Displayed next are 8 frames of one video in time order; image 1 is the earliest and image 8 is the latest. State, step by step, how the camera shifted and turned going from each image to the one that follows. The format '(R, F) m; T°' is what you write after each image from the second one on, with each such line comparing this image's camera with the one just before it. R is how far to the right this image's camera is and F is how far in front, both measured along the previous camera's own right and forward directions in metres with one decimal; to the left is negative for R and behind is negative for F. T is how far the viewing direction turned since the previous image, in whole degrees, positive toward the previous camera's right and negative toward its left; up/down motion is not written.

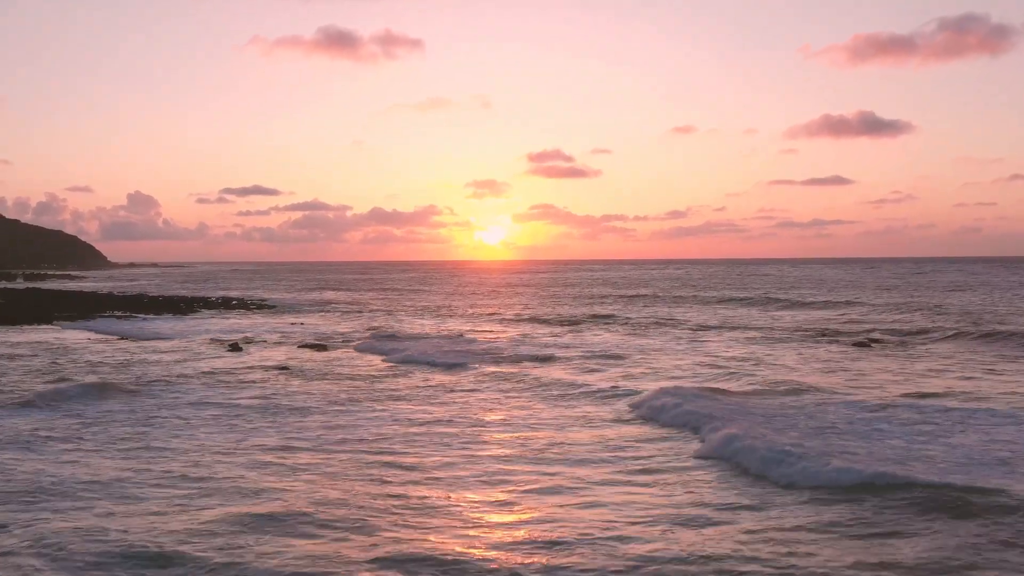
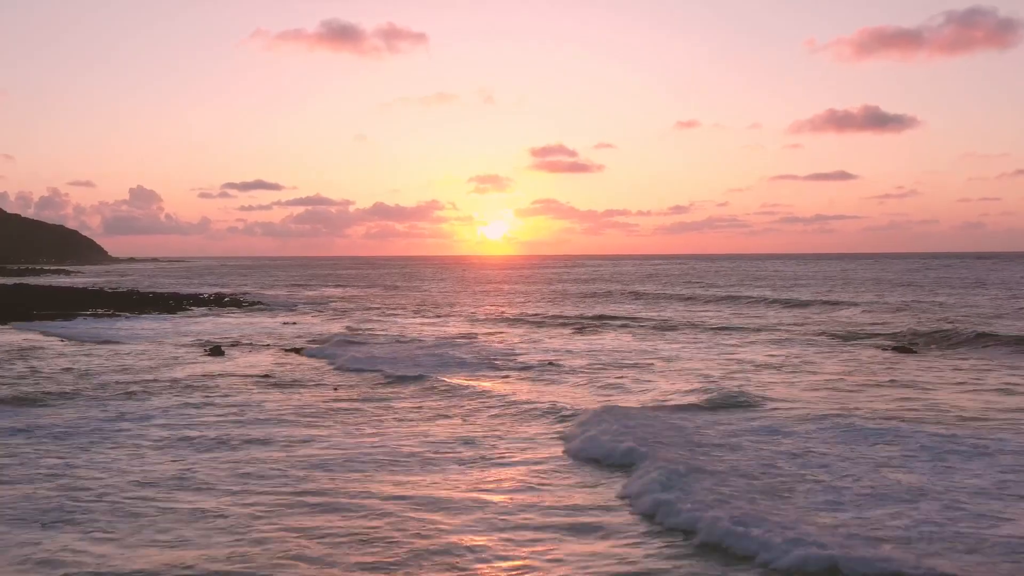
(-0.1, +2.3) m; 0°
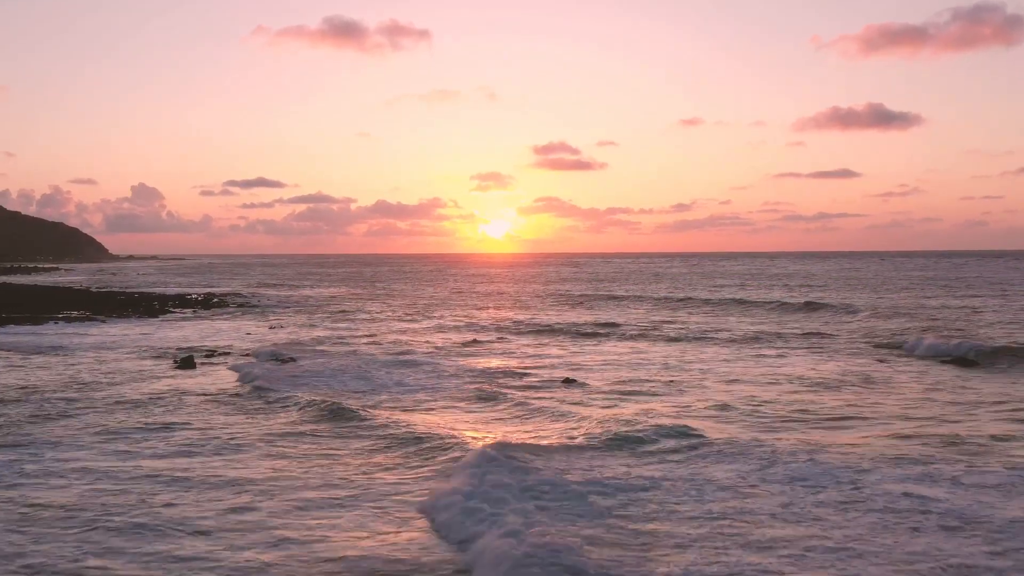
(-0.2, +3.1) m; 0°
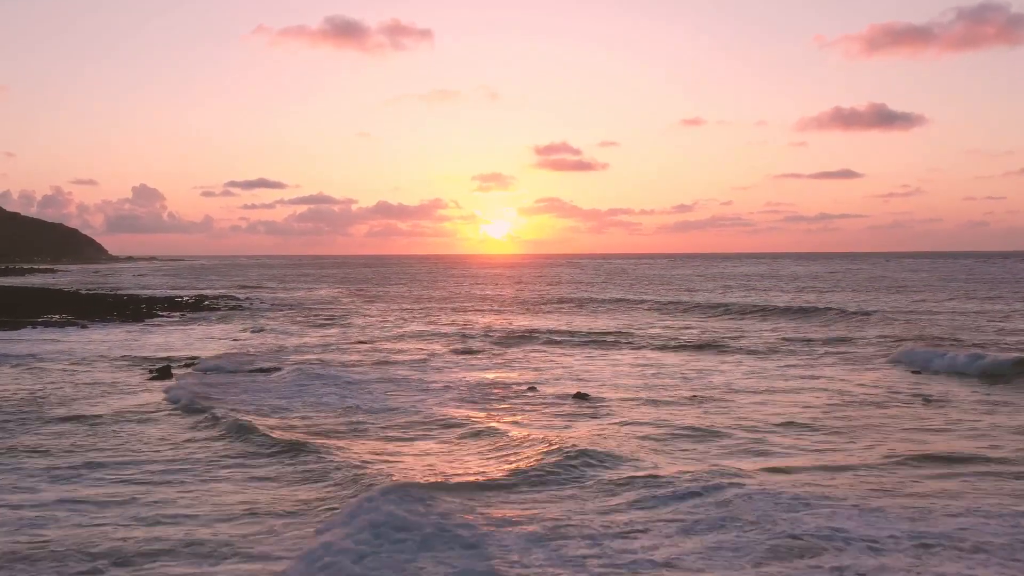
(-0.1, +2.1) m; 0°
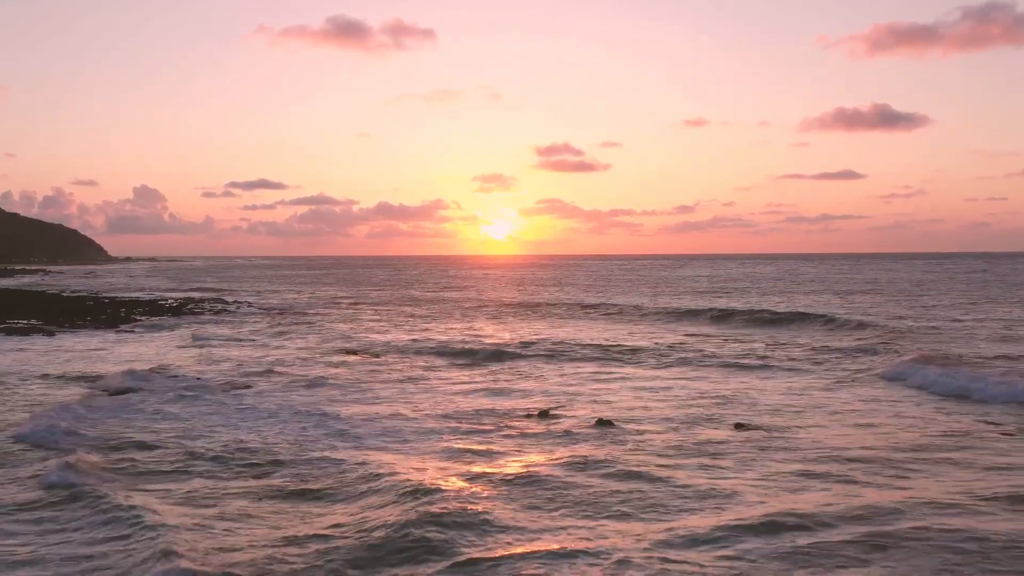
(-0.2, +3.1) m; 0°
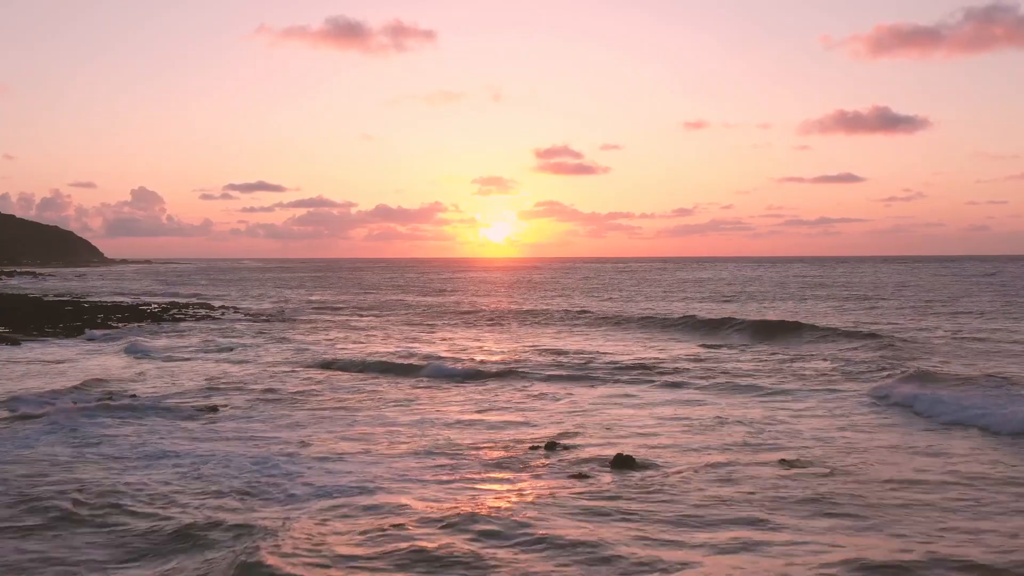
(-0.1, +2.6) m; 0°
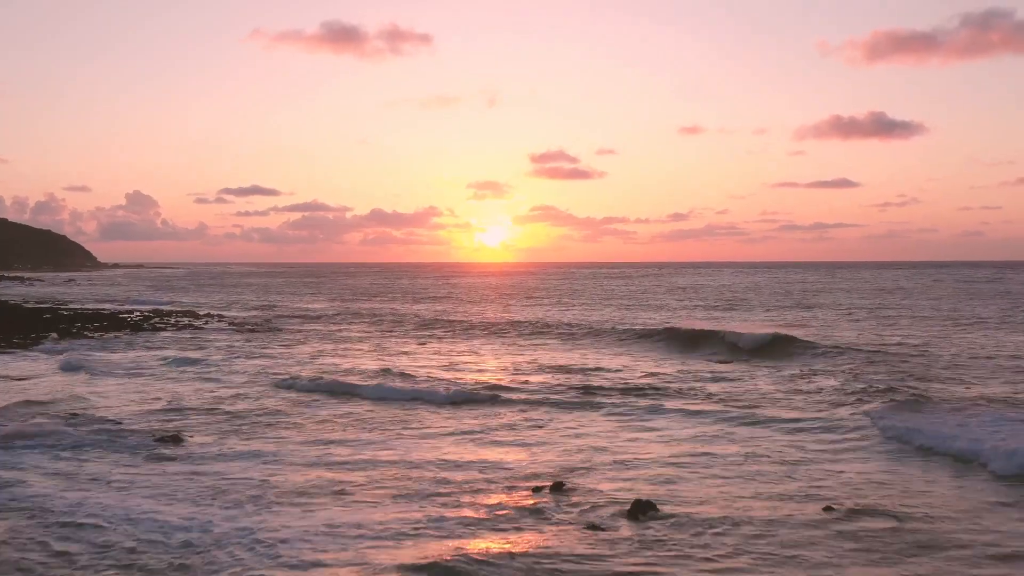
(-0.1, +2.0) m; 0°
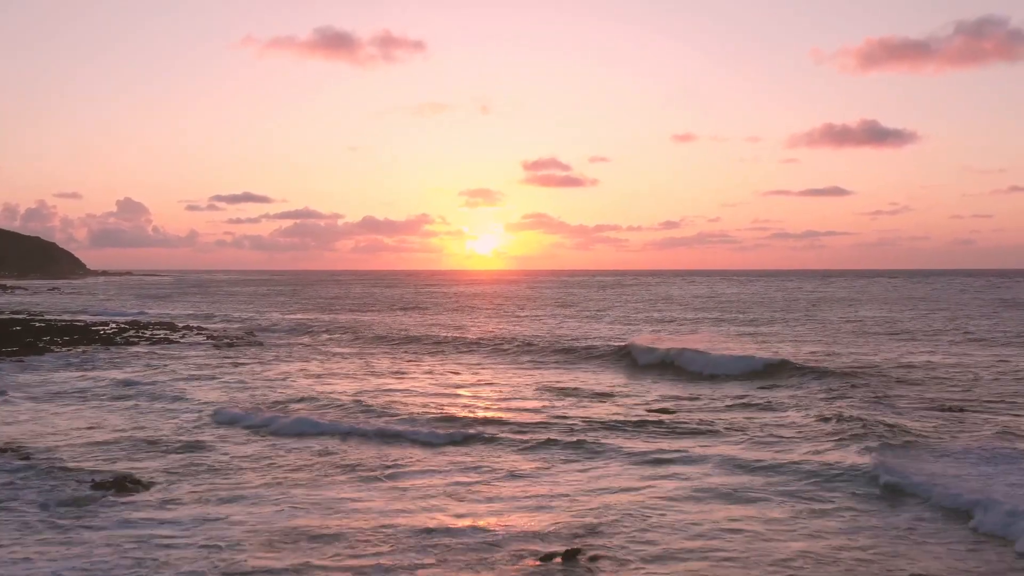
(-0.2, +2.5) m; +1°
